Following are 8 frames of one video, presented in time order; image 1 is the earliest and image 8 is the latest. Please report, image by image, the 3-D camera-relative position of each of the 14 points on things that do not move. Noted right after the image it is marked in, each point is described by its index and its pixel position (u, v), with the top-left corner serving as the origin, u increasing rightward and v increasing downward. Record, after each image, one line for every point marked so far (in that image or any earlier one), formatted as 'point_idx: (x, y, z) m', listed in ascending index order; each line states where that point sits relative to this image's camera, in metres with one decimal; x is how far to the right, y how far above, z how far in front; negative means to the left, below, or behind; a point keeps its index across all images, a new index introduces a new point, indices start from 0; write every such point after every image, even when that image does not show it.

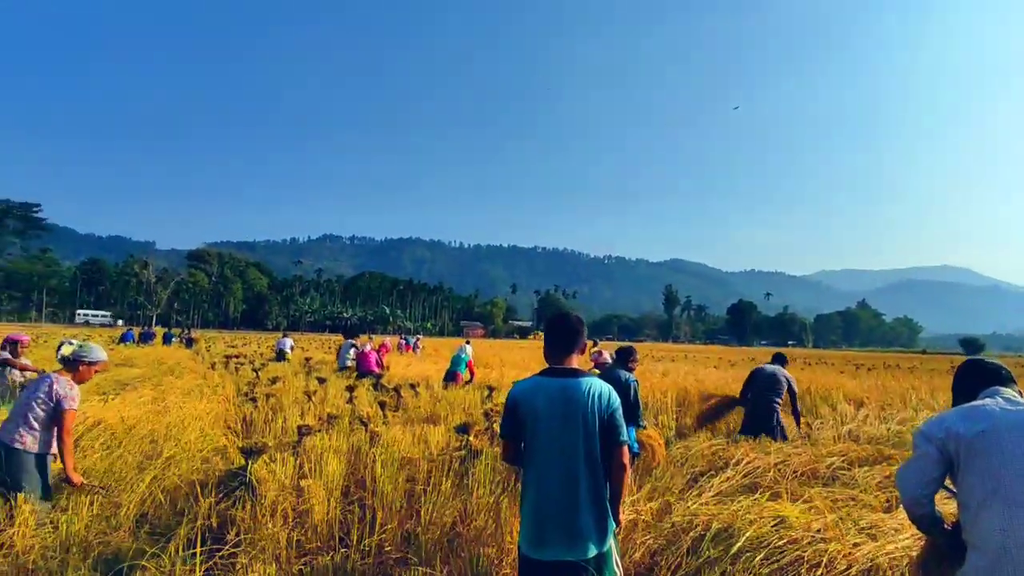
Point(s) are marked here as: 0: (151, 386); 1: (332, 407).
0: (-6.6, -1.8, +11.0) m
1: (-3.0, -2.0, +10.1) m
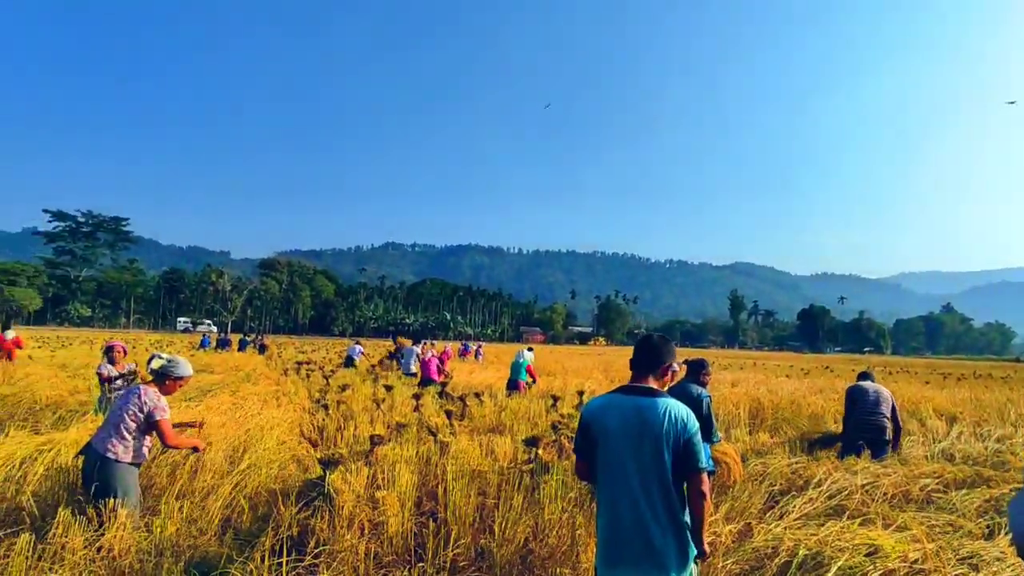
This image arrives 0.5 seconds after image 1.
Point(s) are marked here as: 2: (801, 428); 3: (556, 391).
0: (-5.4, -2.0, +11.5) m
1: (-1.9, -2.2, +10.2) m
2: (+4.7, -2.3, +9.7) m
3: (+1.0, -2.4, +14.0) m
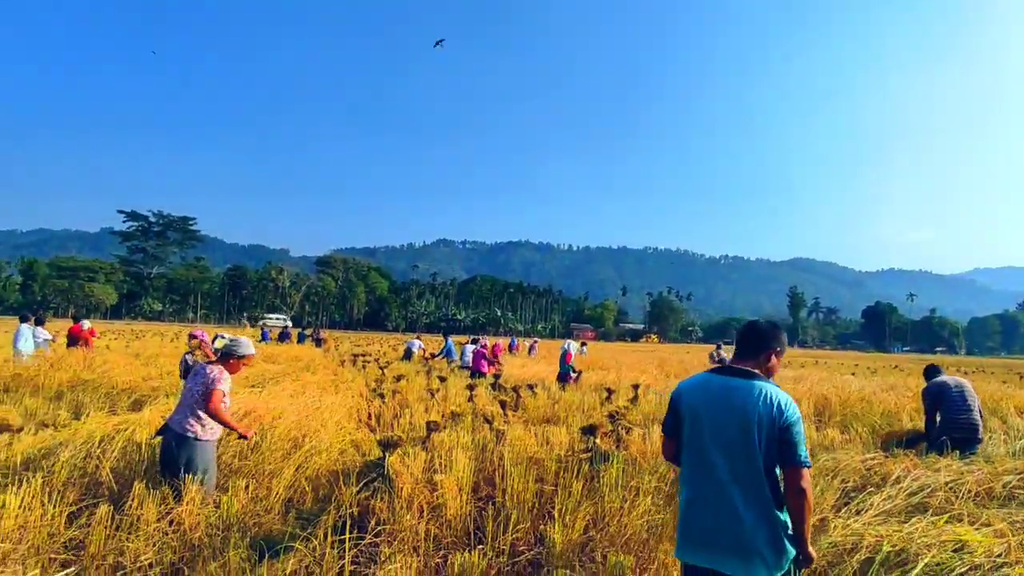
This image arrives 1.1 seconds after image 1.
0: (-4.4, -1.8, +11.9) m
1: (-1.0, -2.0, +10.3) m
2: (+5.5, -2.1, +9.2) m
3: (+2.3, -2.2, +13.8) m
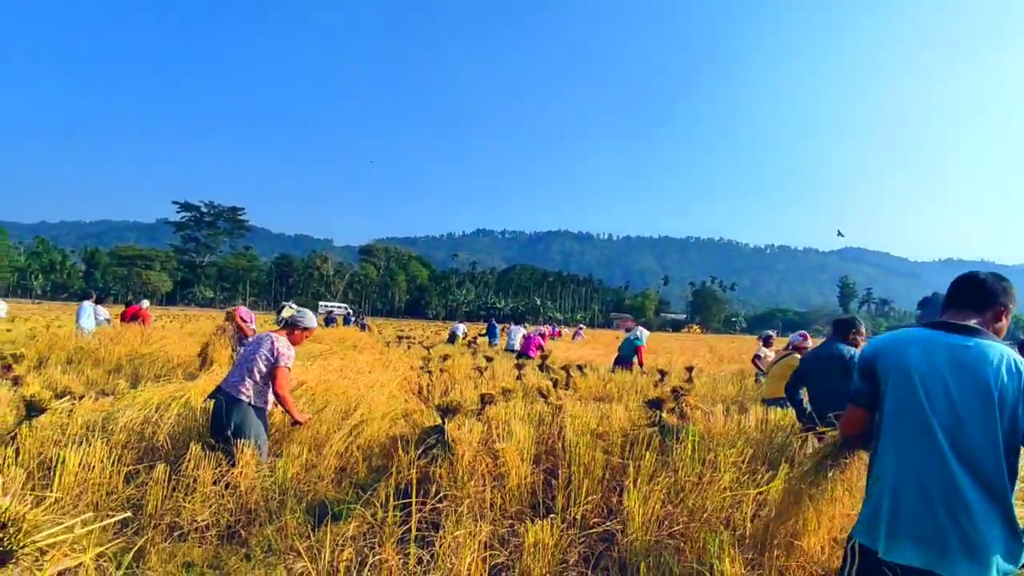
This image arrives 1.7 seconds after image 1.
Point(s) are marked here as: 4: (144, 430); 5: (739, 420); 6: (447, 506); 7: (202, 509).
0: (-3.4, -1.4, +11.8) m
1: (-0.1, -1.6, +10.1) m
2: (+6.3, -1.7, +8.6) m
3: (+3.3, -1.8, +13.4) m
4: (-3.6, -1.4, +5.8) m
5: (+2.5, -1.5, +6.7) m
6: (-0.4, -1.4, +3.9) m
7: (-2.2, -1.6, +4.3) m
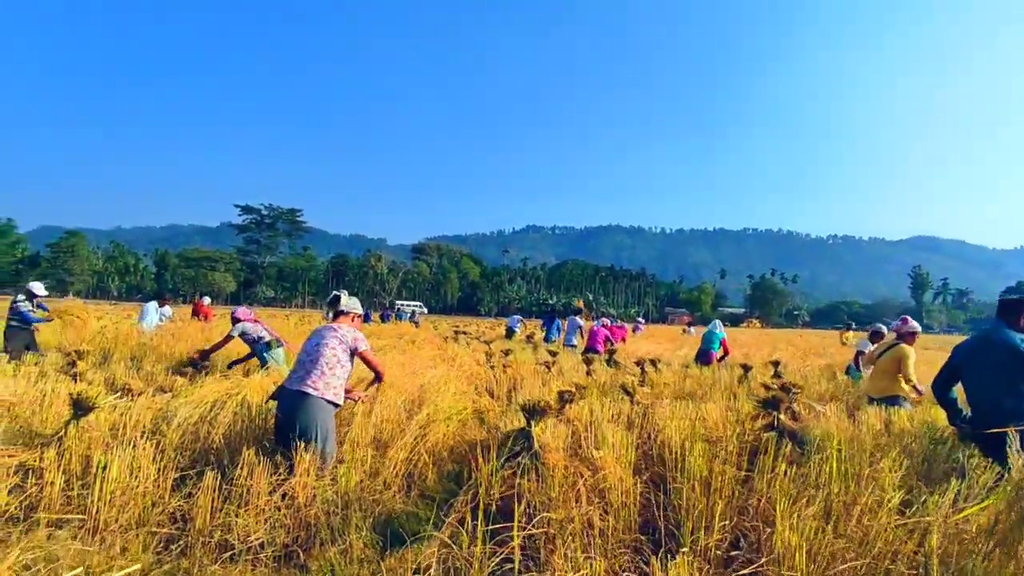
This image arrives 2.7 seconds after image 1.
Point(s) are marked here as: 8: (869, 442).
0: (-2.2, -1.2, +11.4) m
1: (+1.0, -1.4, +9.3) m
2: (+7.3, -1.5, +7.3) m
3: (+4.7, -1.5, +12.3) m
4: (-2.8, -1.3, +5.4) m
5: (+3.3, -1.3, +5.7) m
6: (+0.2, -1.3, +3.1) m
7: (-1.6, -1.5, +3.7) m
8: (+2.6, -1.2, +4.5) m
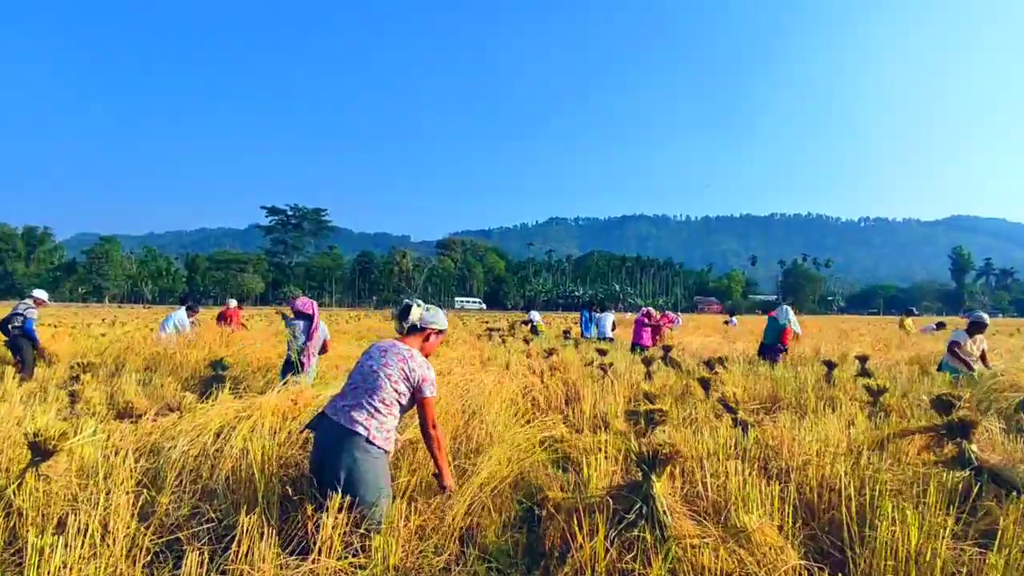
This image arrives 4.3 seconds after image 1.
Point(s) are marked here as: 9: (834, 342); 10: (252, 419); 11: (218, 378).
0: (-1.3, -1.2, +10.2) m
1: (+1.7, -1.3, +8.0) m
2: (+7.9, -1.2, +5.8) m
3: (+5.6, -1.3, +10.9) m
4: (-2.3, -1.3, +4.3) m
5: (+3.9, -1.1, +4.3) m
6: (+0.6, -1.2, +1.9) m
7: (-1.1, -1.5, +2.6) m
8: (+3.2, -1.0, +3.2) m
9: (+7.6, -1.3, +14.4) m
10: (-2.2, -1.1, +5.2) m
11: (-4.2, -1.3, +8.6) m
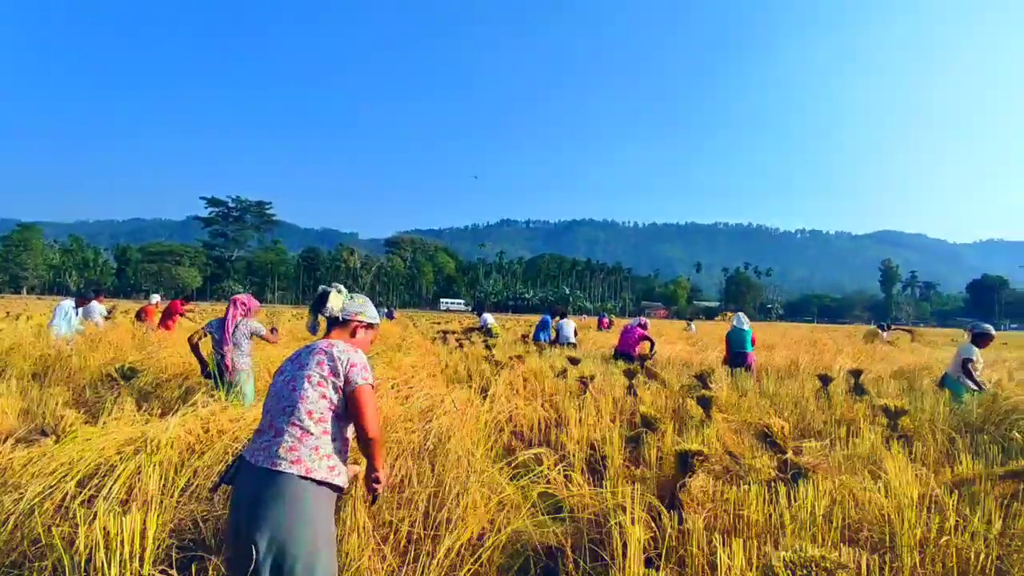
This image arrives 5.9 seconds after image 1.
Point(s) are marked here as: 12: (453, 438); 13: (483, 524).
0: (-1.9, -1.1, +8.9) m
1: (+1.3, -1.3, +7.0) m
2: (+7.7, -1.4, +5.2) m
3: (+4.9, -1.4, +10.1) m
4: (-2.3, -1.3, +2.9) m
5: (+3.8, -1.2, +3.4) m
6: (+0.8, -1.2, +0.8) m
7: (-1.0, -1.4, +1.3) m
8: (+3.2, -1.1, +2.2) m
9: (+6.7, -1.5, +13.8) m
10: (-2.3, -1.1, +3.8) m
11: (-4.6, -1.2, +7.0) m
12: (-0.3, -1.1, +4.2) m
13: (0.0, -1.2, +3.1) m
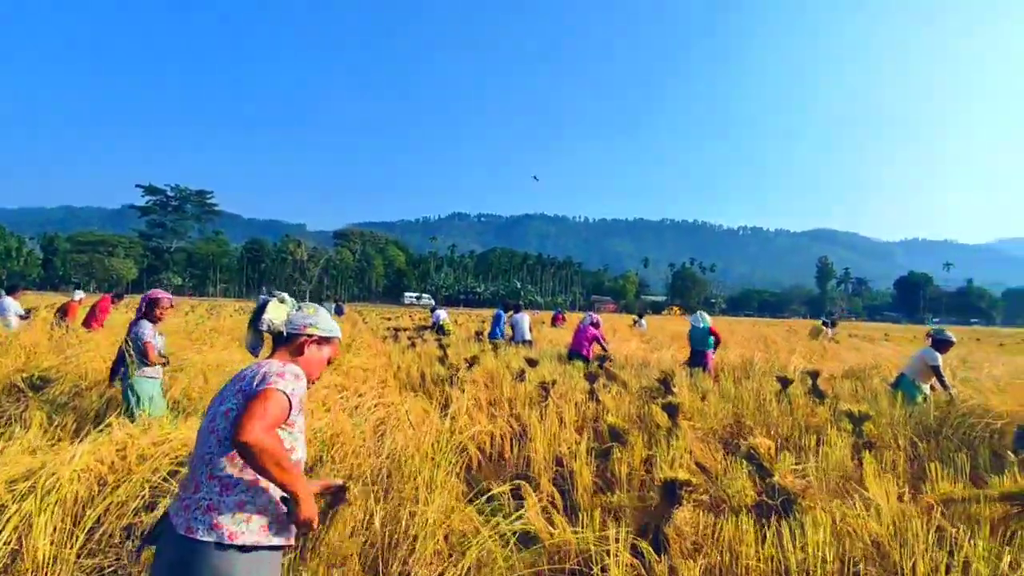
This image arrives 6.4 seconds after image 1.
0: (-2.5, -1.1, +8.3) m
1: (+0.9, -1.3, +6.6) m
2: (+7.4, -1.5, +5.4) m
3: (+4.2, -1.4, +10.1) m
4: (-2.4, -1.3, +2.3) m
5: (+3.6, -1.3, +3.4) m
6: (+0.8, -1.3, +0.4) m
7: (-1.0, -1.5, +0.8) m
8: (+3.1, -1.2, +2.1) m
9: (+5.7, -1.4, +13.9) m
10: (-2.5, -1.1, +3.2) m
11: (-5.0, -1.2, +6.3) m
12: (-0.6, -1.1, +3.8) m
13: (-0.2, -1.2, +2.7) m
